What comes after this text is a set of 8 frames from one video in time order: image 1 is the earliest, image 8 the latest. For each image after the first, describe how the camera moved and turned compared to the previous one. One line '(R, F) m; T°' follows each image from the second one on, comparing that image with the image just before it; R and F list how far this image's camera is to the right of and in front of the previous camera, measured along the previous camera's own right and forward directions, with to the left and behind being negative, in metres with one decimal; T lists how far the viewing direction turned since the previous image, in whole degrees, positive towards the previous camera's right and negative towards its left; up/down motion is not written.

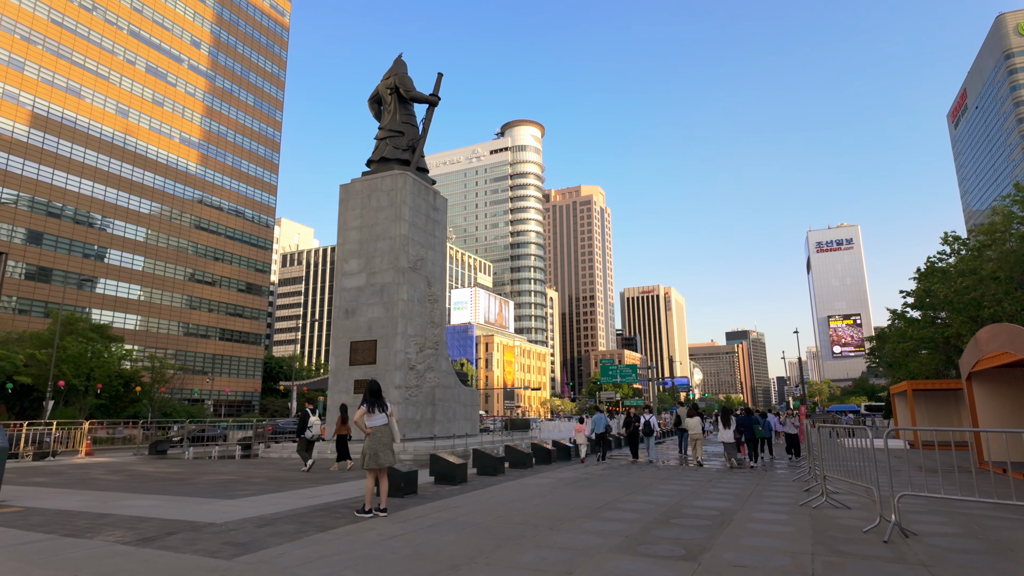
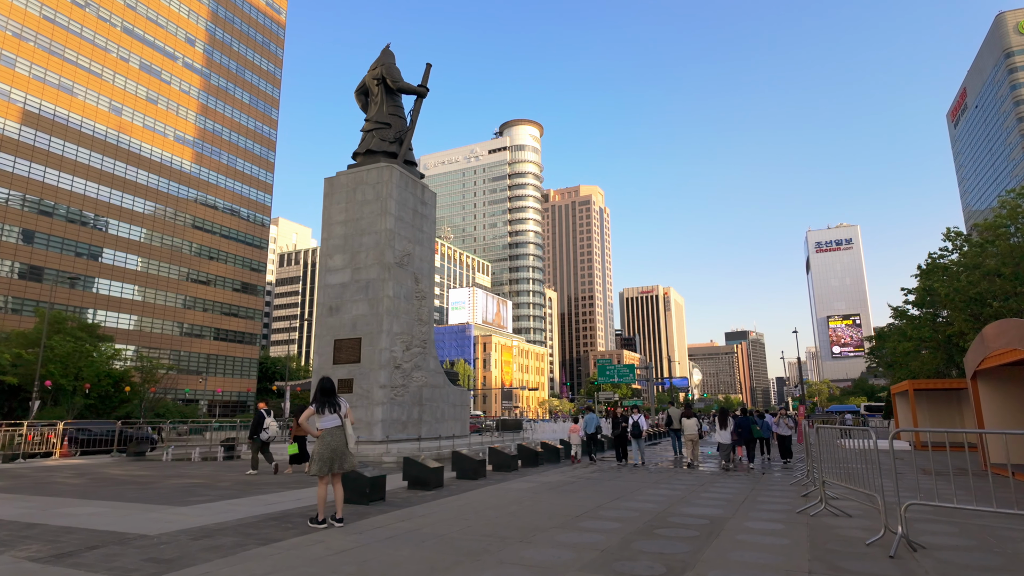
(+0.3, +0.6) m; 0°
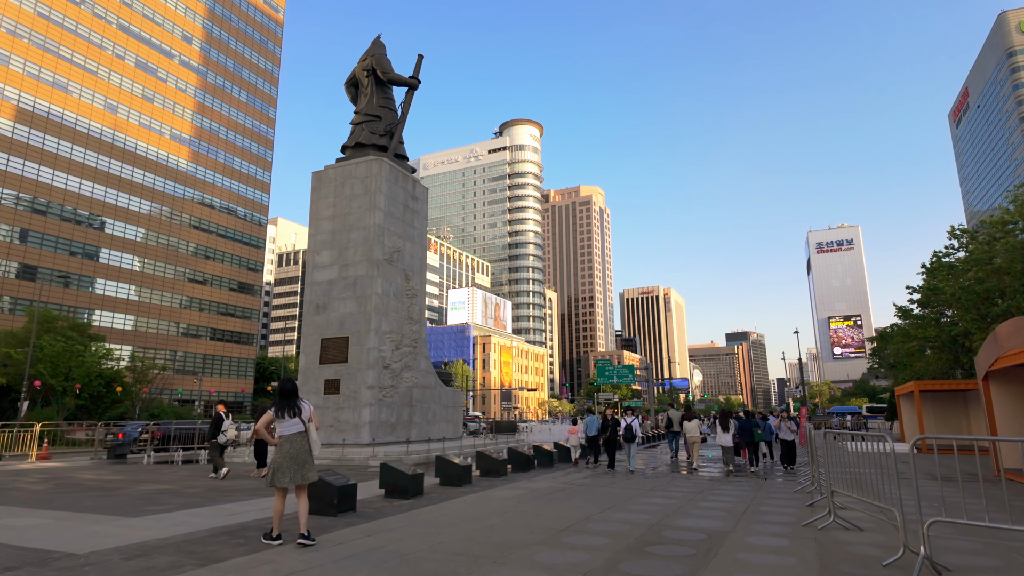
(+0.2, +0.6) m; 0°
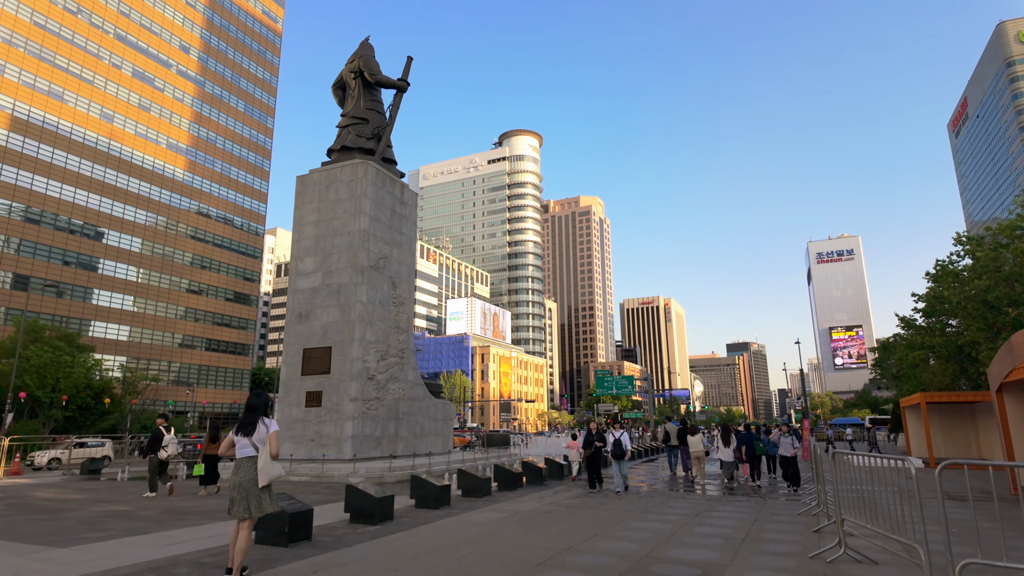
(+0.3, +0.7) m; 0°
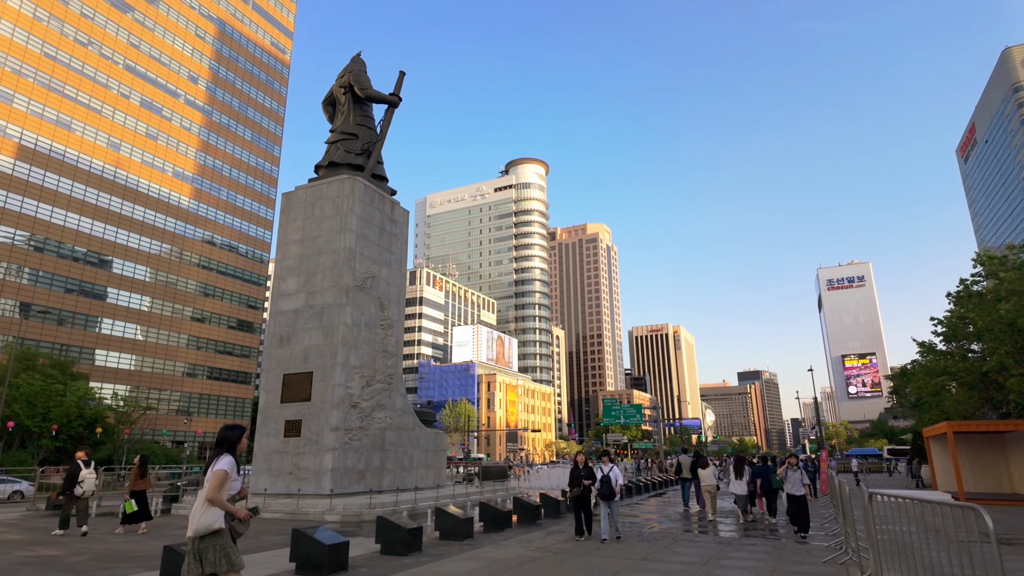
(+0.4, +1.0) m; -1°
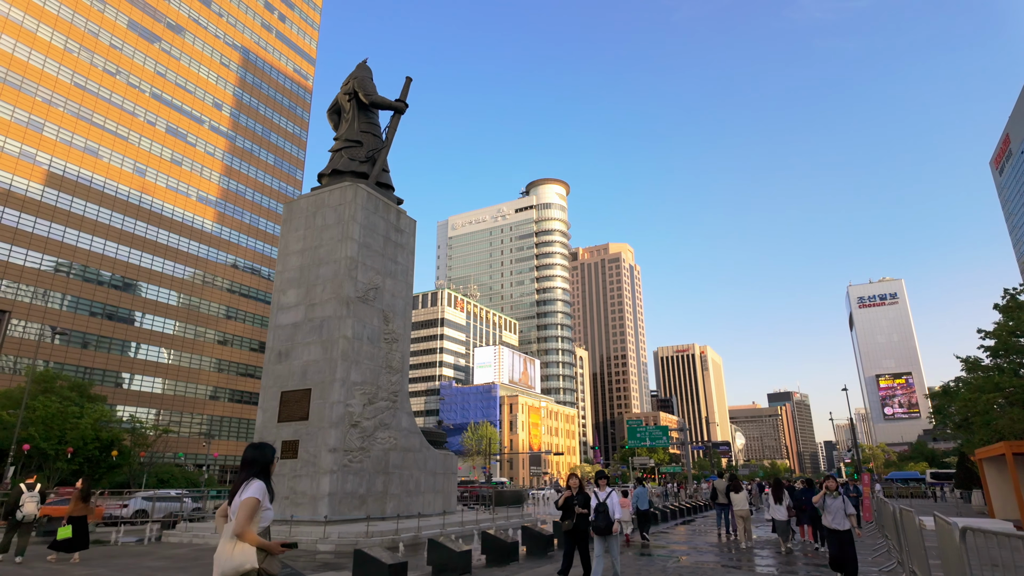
(+0.3, +1.0) m; -2°
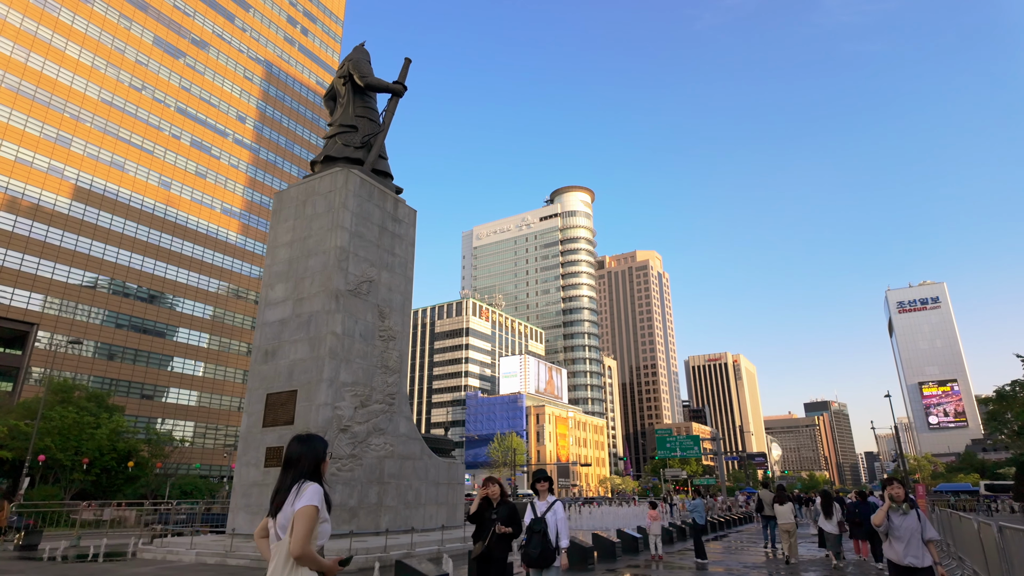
(+0.5, +1.5) m; -3°
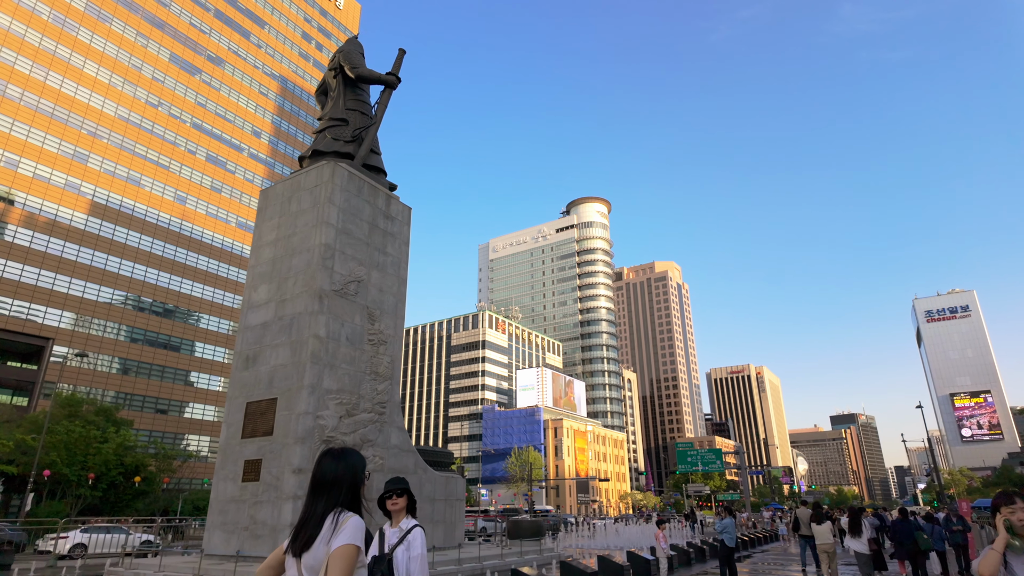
(+0.4, +1.1) m; -2°
